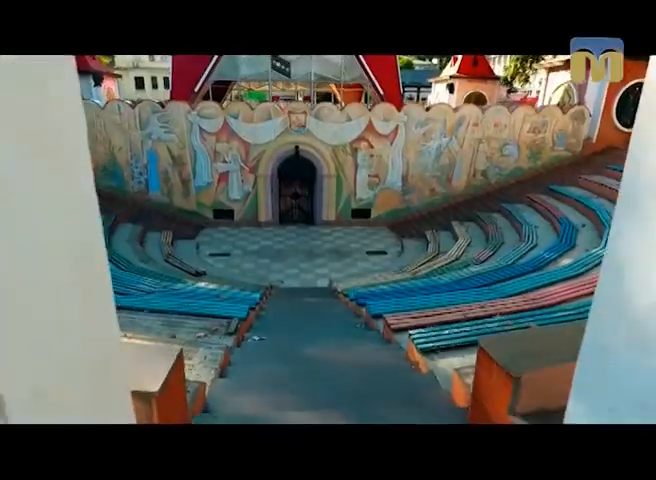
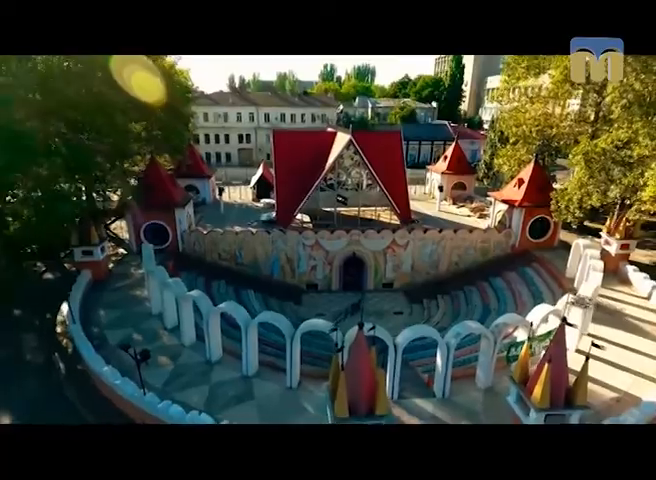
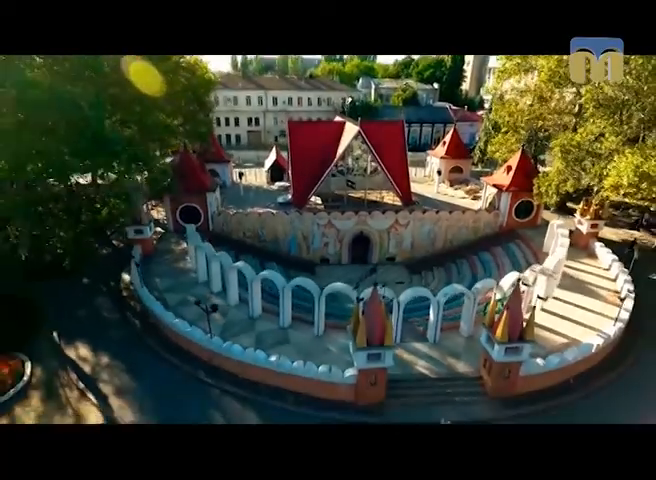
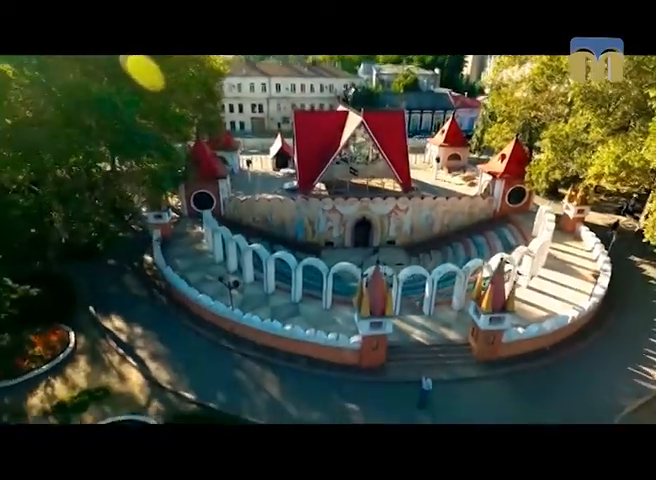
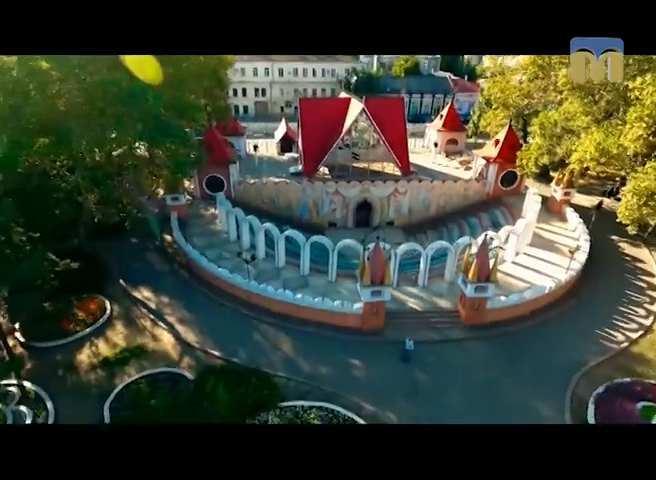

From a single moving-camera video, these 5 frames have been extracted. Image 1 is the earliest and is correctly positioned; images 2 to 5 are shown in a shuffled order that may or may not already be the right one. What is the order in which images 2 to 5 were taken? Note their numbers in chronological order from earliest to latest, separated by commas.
2, 3, 4, 5
